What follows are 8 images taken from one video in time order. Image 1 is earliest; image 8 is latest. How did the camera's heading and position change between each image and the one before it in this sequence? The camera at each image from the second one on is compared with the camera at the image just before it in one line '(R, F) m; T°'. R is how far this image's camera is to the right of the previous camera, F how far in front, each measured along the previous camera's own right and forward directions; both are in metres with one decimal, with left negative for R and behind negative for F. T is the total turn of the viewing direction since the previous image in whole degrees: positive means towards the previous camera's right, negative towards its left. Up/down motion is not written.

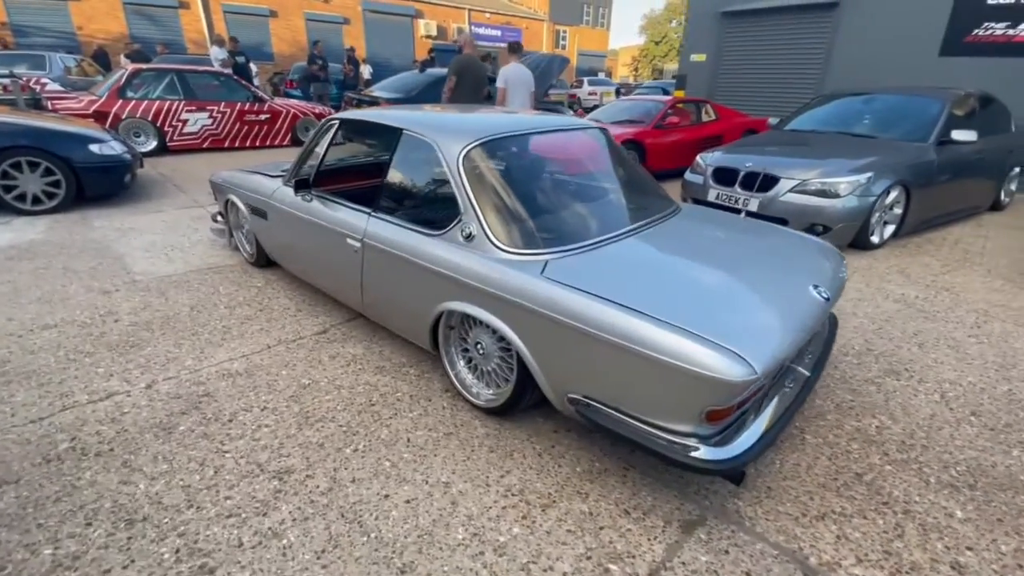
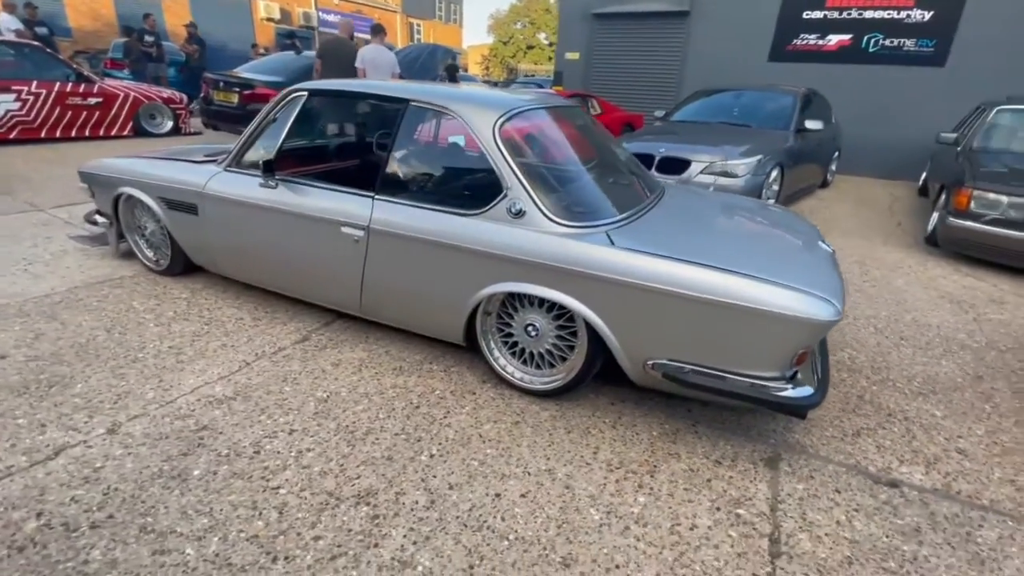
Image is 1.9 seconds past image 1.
(-1.0, +0.3) m; +17°
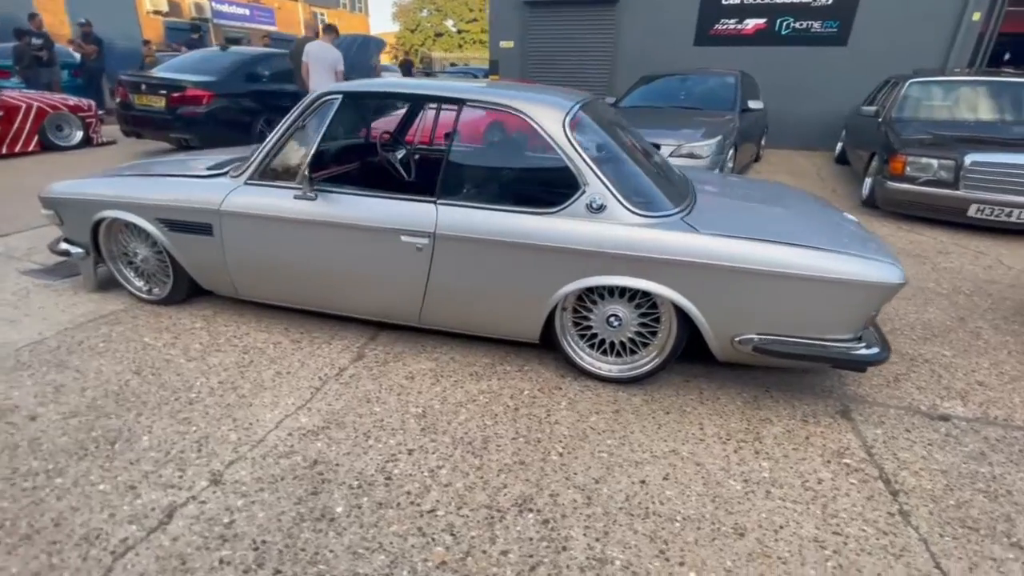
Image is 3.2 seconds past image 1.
(-0.8, 0.0) m; +9°
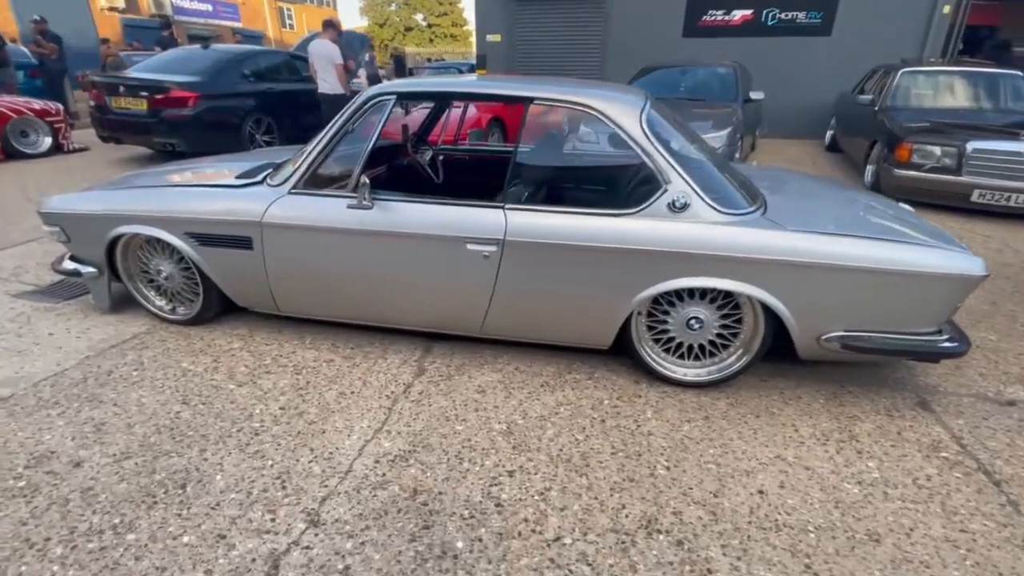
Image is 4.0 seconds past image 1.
(-0.5, +0.1) m; +3°
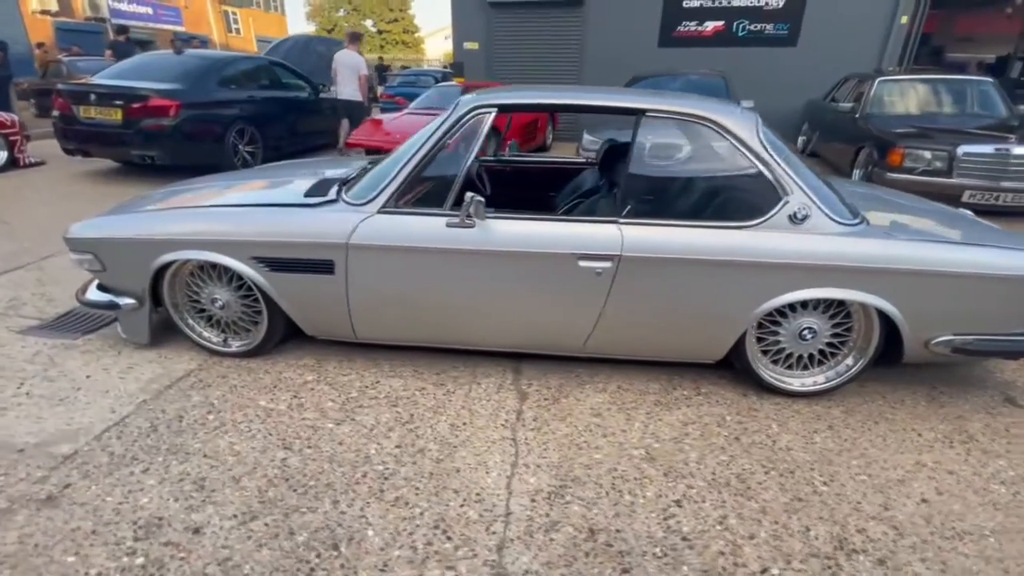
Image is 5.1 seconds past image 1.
(-0.8, +0.1) m; +6°
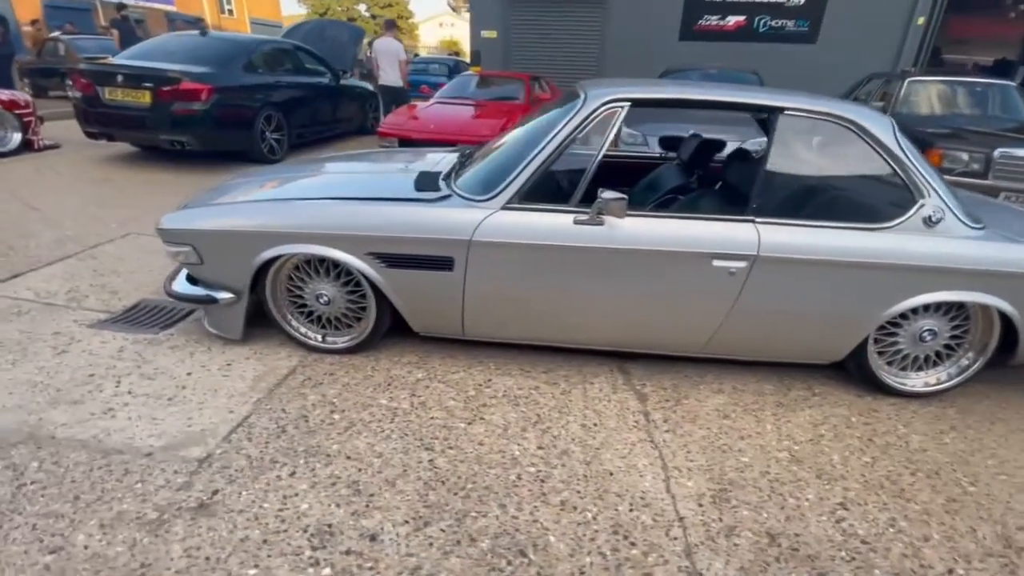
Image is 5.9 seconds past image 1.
(-0.7, +0.1) m; +2°
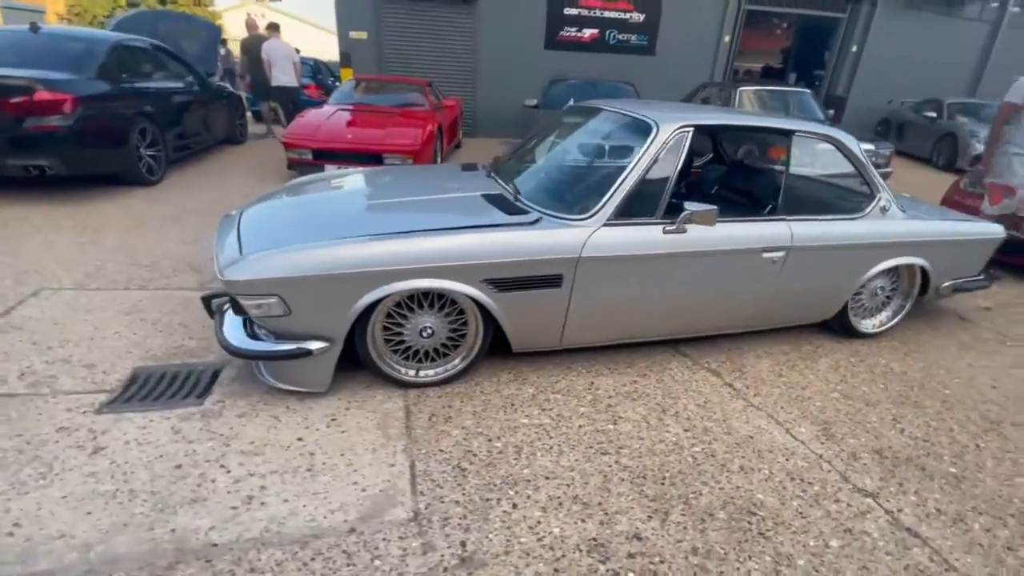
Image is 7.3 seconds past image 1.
(-1.5, +0.1) m; +19°
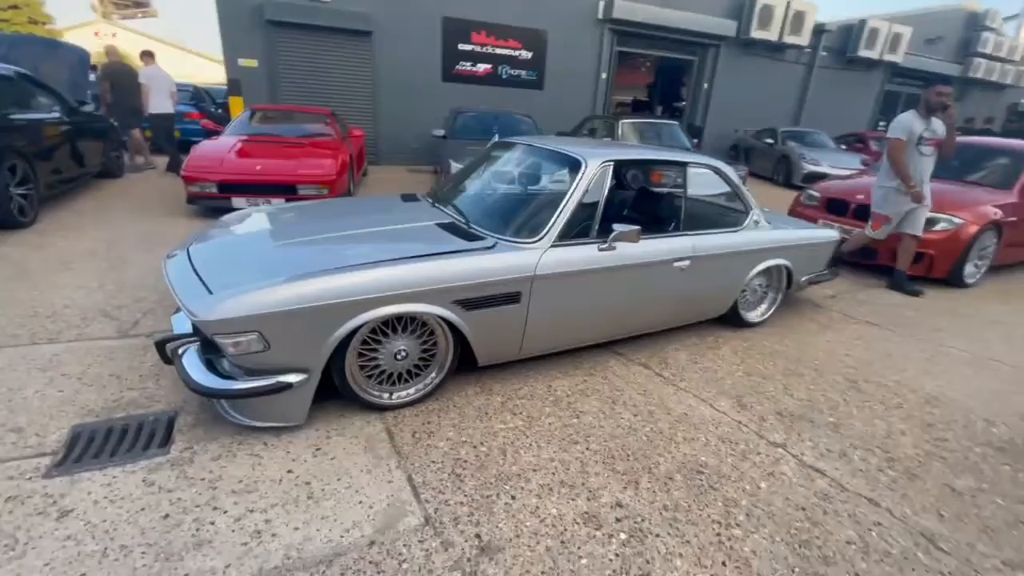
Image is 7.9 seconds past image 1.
(-0.4, -0.3) m; +12°
